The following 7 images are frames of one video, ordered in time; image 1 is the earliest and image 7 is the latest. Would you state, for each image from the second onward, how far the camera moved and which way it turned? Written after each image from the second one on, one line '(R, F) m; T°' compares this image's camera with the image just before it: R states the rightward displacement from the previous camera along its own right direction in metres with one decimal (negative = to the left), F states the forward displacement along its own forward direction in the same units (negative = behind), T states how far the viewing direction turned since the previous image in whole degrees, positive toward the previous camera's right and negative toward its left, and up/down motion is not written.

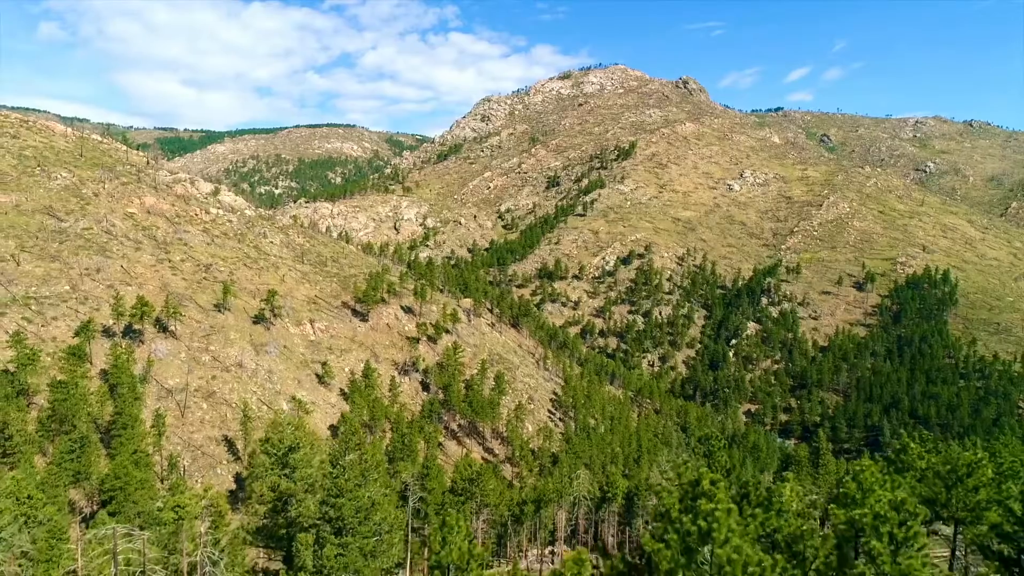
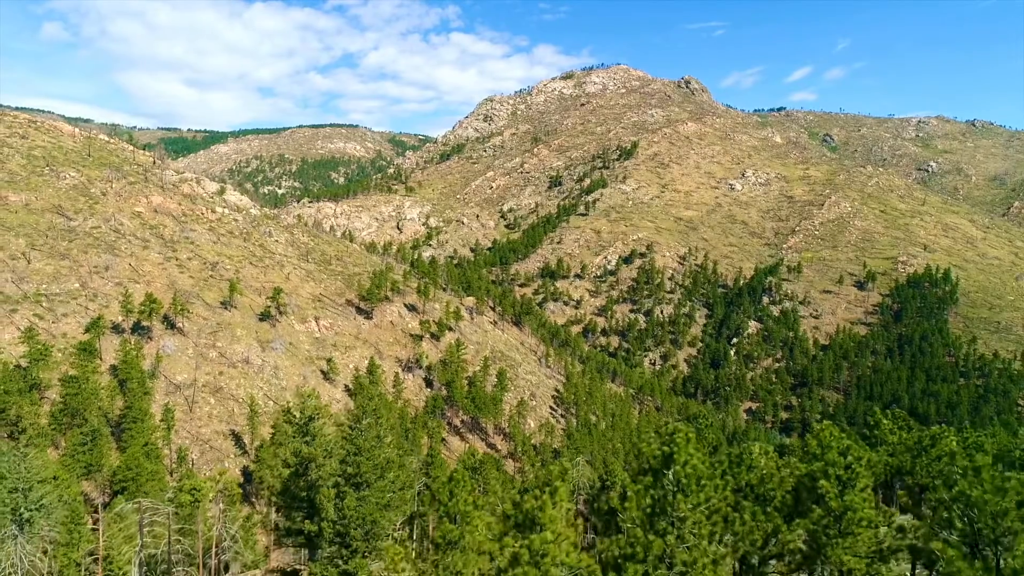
(0.0, -1.3) m; 0°
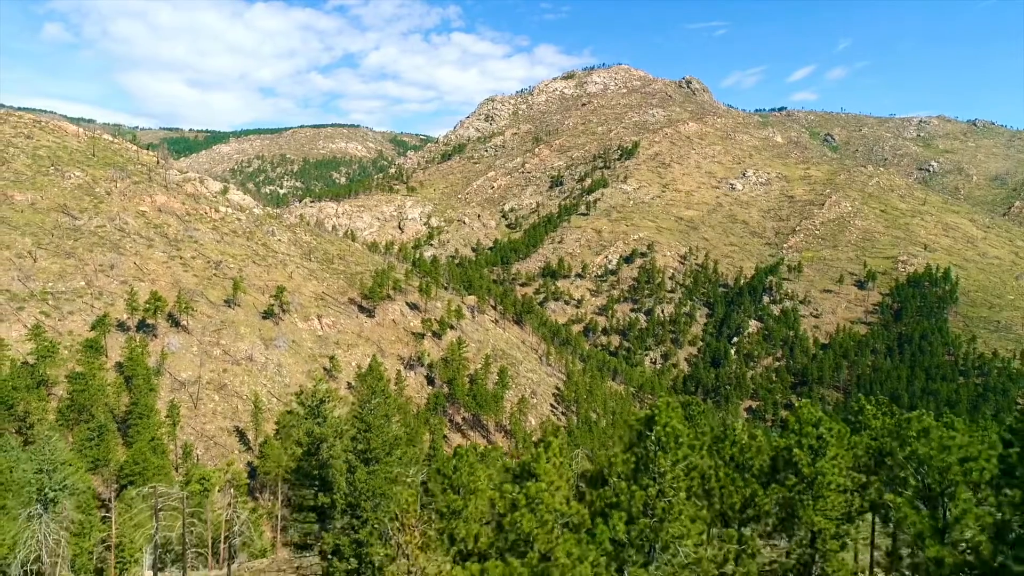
(0.0, -0.9) m; 0°
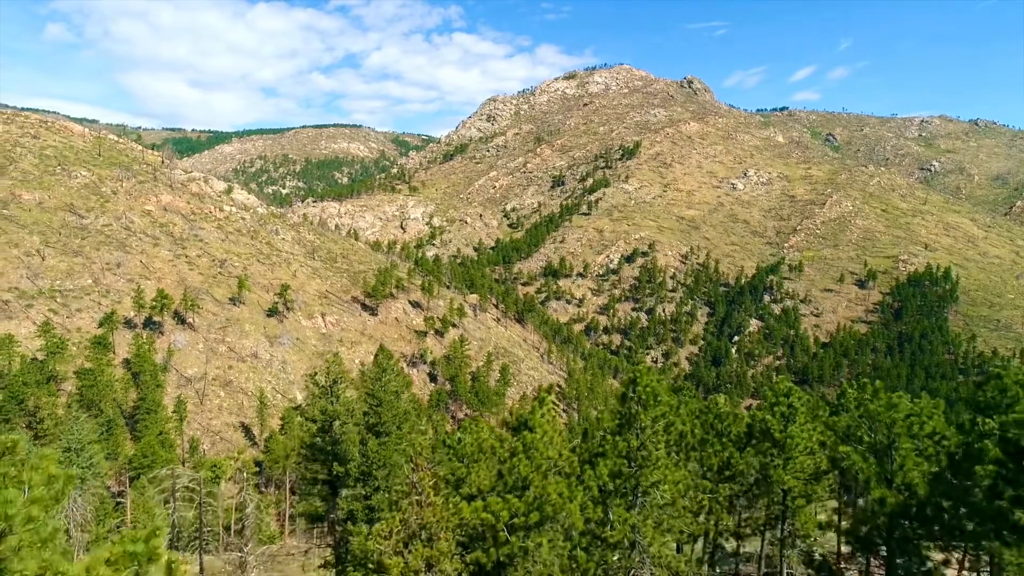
(0.0, -1.1) m; 0°
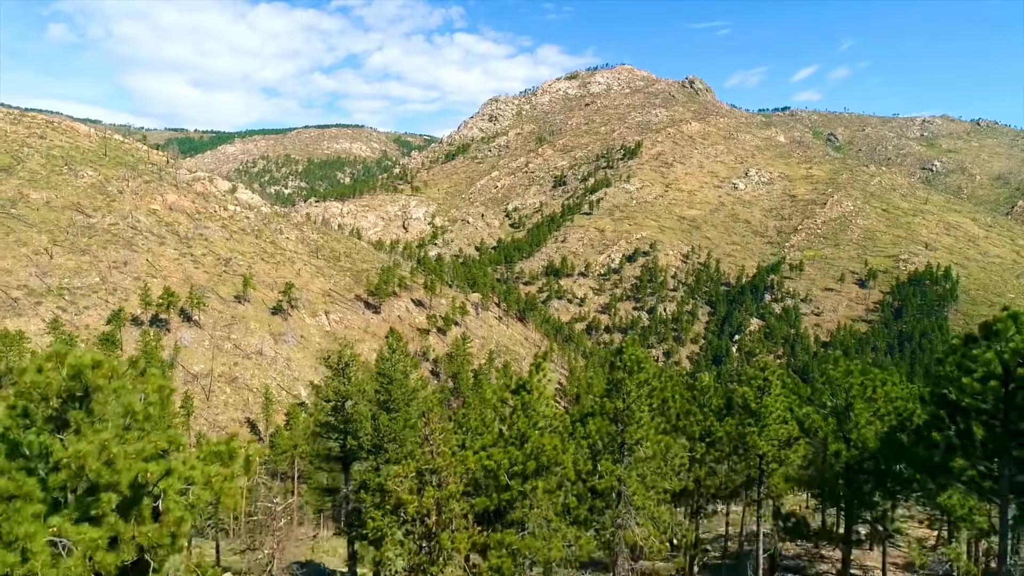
(0.0, -1.2) m; 0°
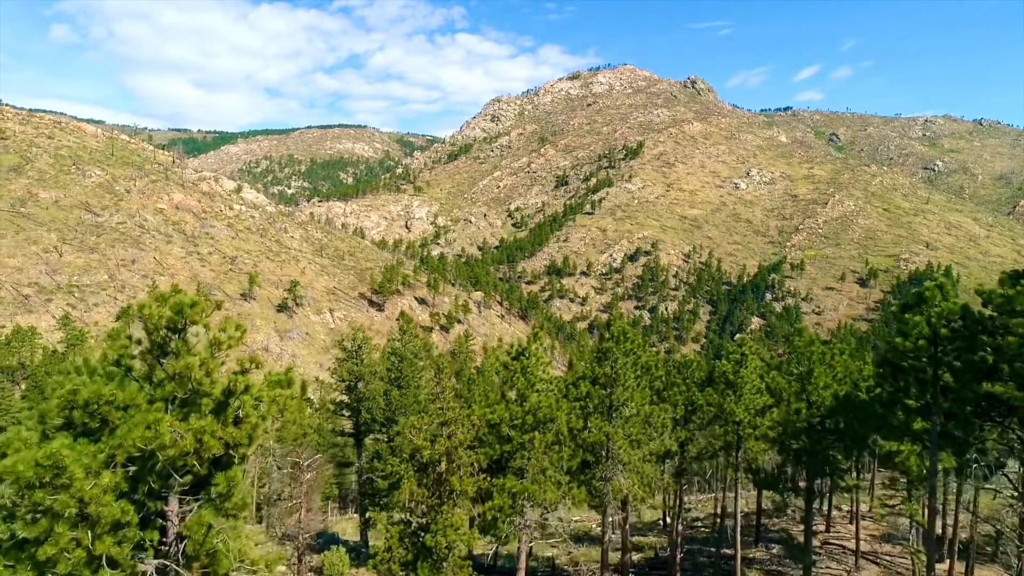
(0.0, -1.4) m; 0°
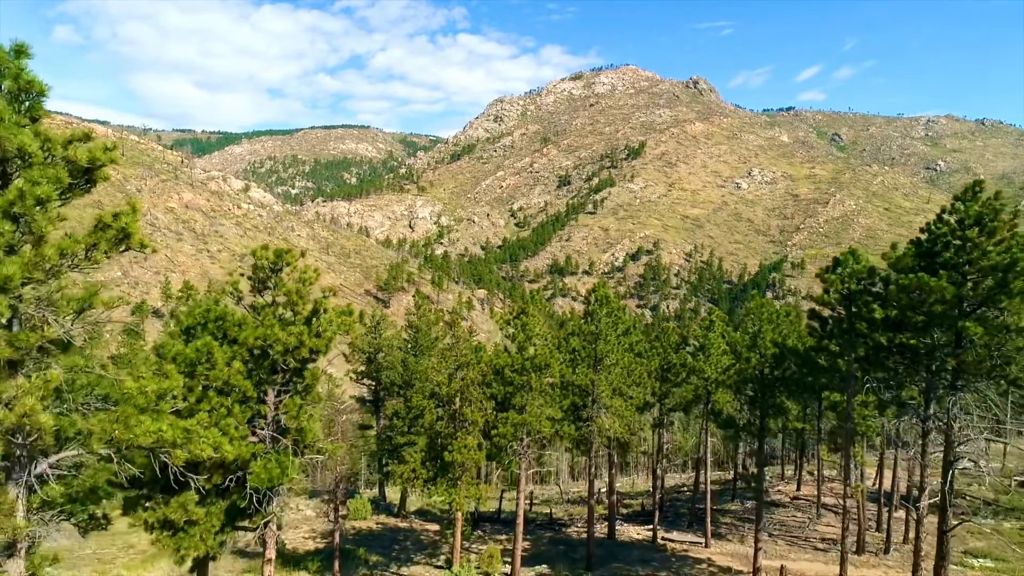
(0.0, -2.5) m; 0°
